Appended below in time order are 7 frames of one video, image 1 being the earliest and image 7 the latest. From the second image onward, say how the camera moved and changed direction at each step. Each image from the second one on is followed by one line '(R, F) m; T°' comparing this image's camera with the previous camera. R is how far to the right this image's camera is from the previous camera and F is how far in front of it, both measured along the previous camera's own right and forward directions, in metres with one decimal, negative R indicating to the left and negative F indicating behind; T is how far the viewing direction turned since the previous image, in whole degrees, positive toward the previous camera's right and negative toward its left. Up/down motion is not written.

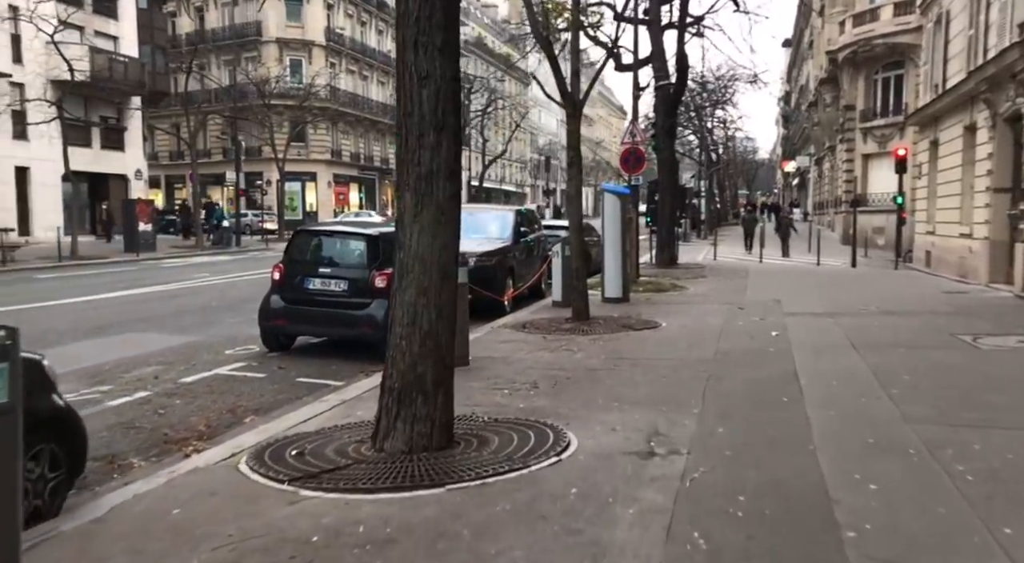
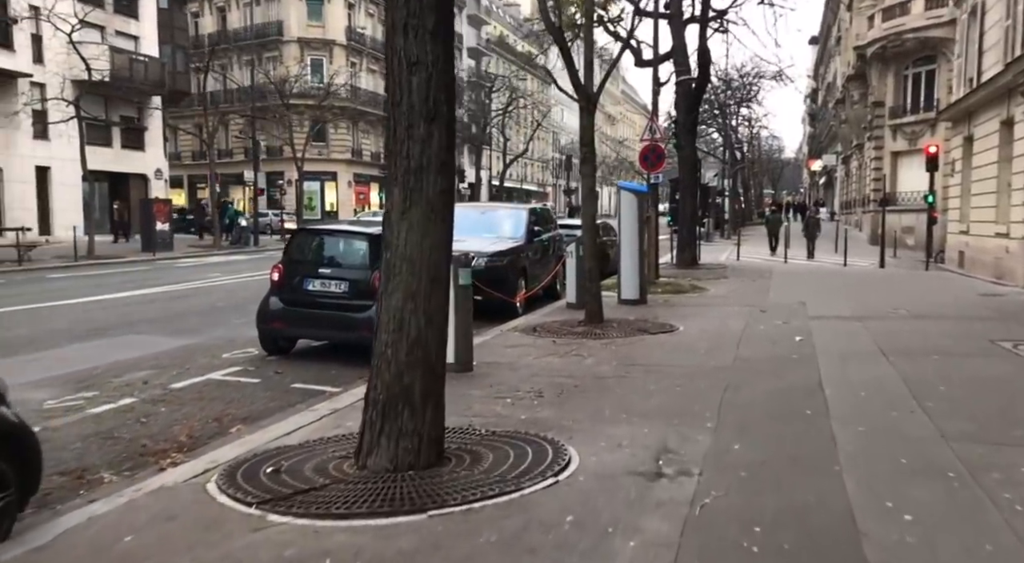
(+0.2, +0.5) m; -2°
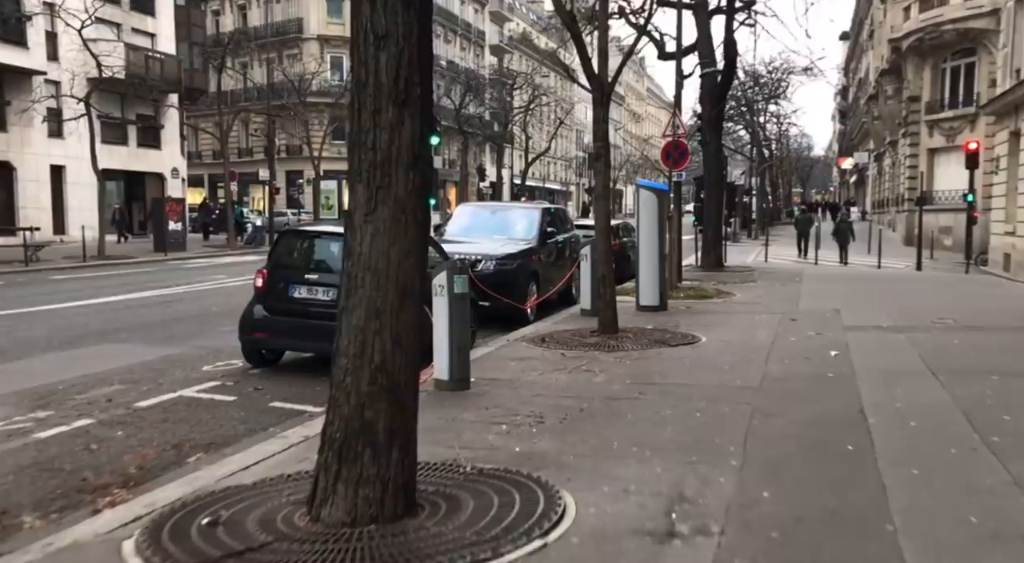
(+0.2, +0.8) m; -2°
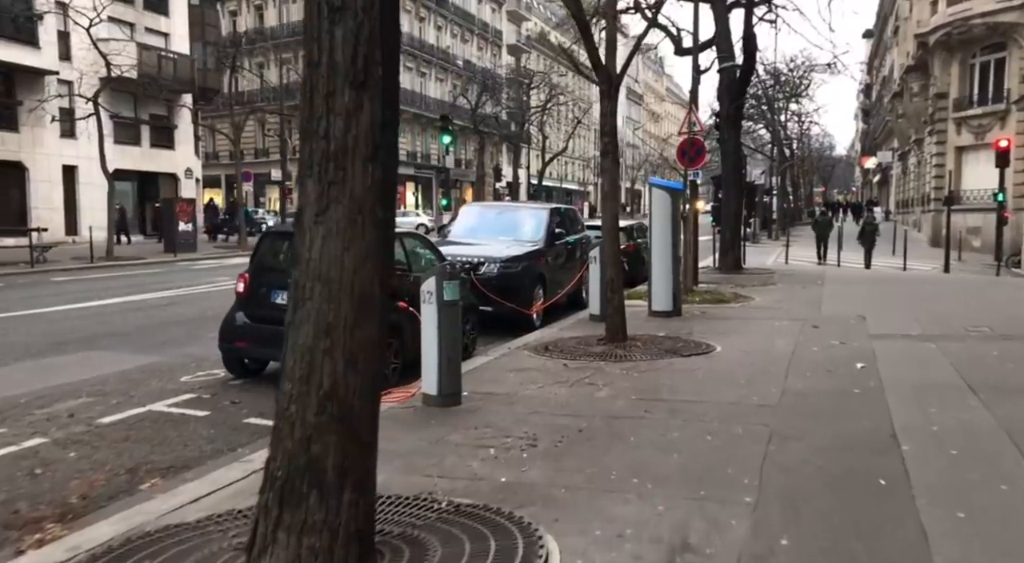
(+0.2, +0.6) m; -1°
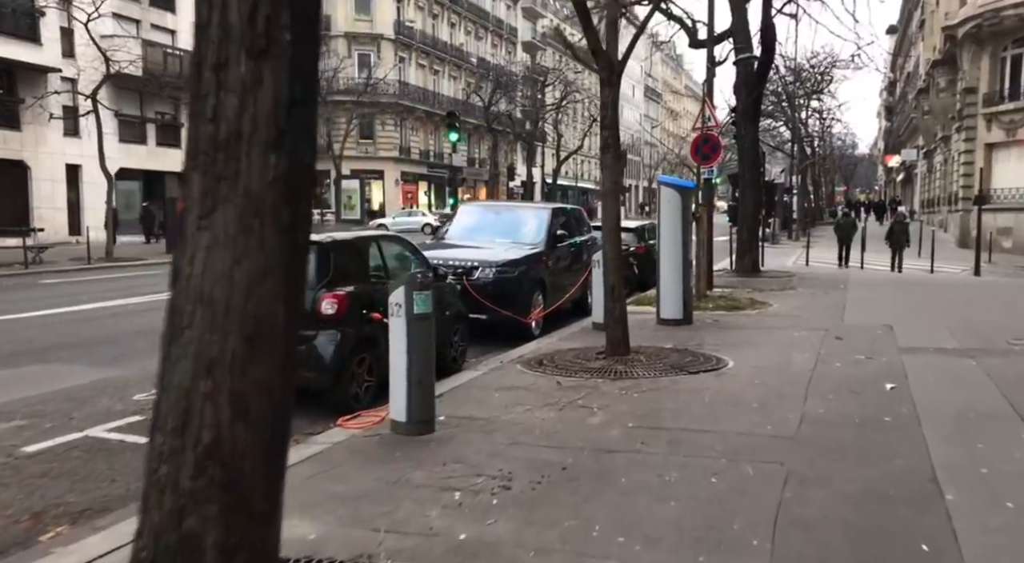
(+0.3, +0.8) m; -1°
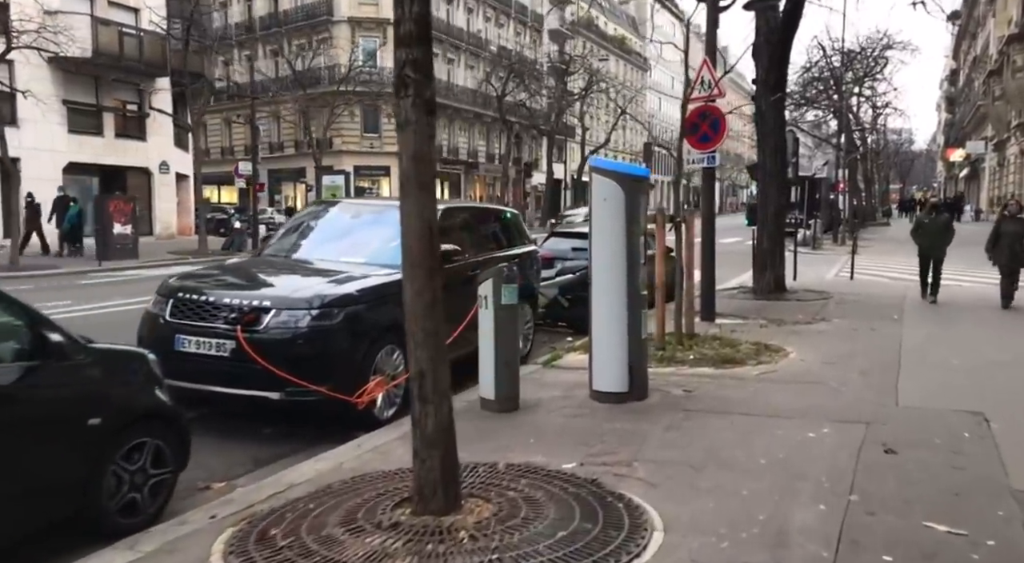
(+1.7, +4.4) m; -3°
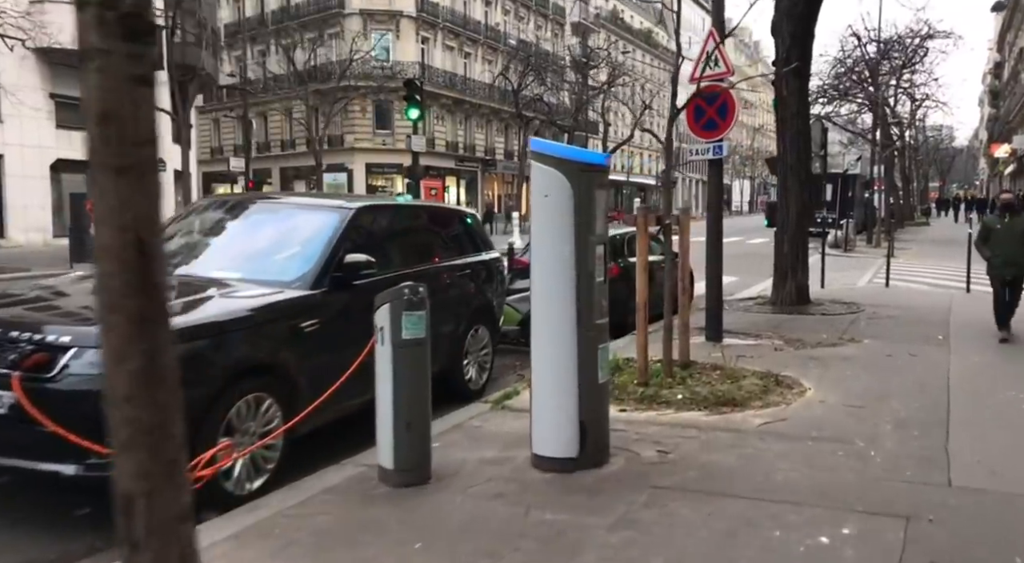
(+0.7, +1.8) m; -2°
